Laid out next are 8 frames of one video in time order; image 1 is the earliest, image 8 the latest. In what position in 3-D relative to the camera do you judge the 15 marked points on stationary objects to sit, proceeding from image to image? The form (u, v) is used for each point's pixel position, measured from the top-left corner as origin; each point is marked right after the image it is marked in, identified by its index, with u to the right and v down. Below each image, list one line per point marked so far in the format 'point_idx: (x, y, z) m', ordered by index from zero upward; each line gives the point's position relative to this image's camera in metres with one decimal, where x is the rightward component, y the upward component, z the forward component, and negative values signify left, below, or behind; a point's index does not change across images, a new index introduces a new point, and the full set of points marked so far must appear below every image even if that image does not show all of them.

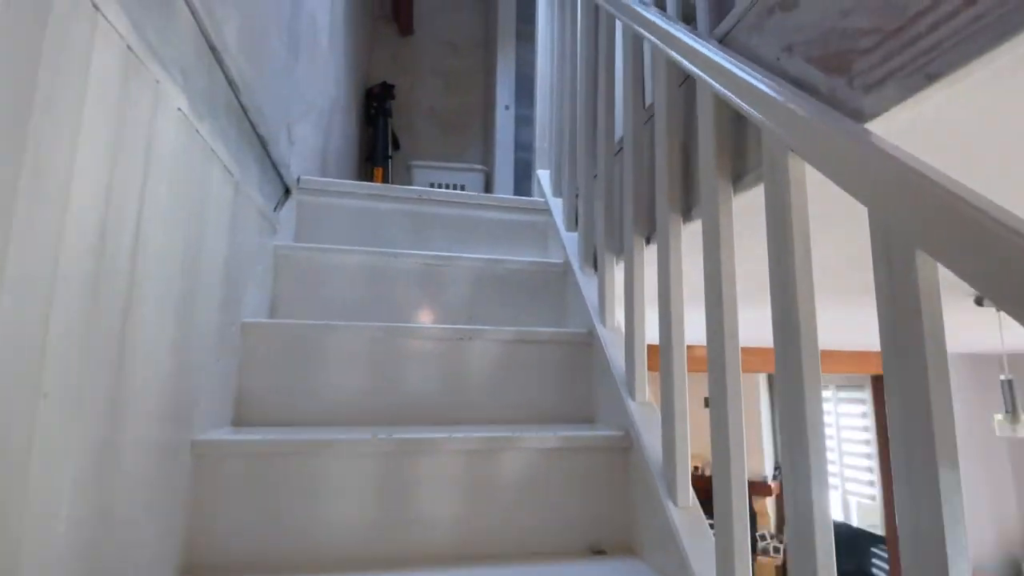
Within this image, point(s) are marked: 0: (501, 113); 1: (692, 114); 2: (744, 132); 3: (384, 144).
0: (-0.1, +0.9, +2.7) m
1: (+0.3, +0.3, +0.8) m
2: (+0.3, +0.2, +0.7) m
3: (-0.7, +0.7, +2.7) m
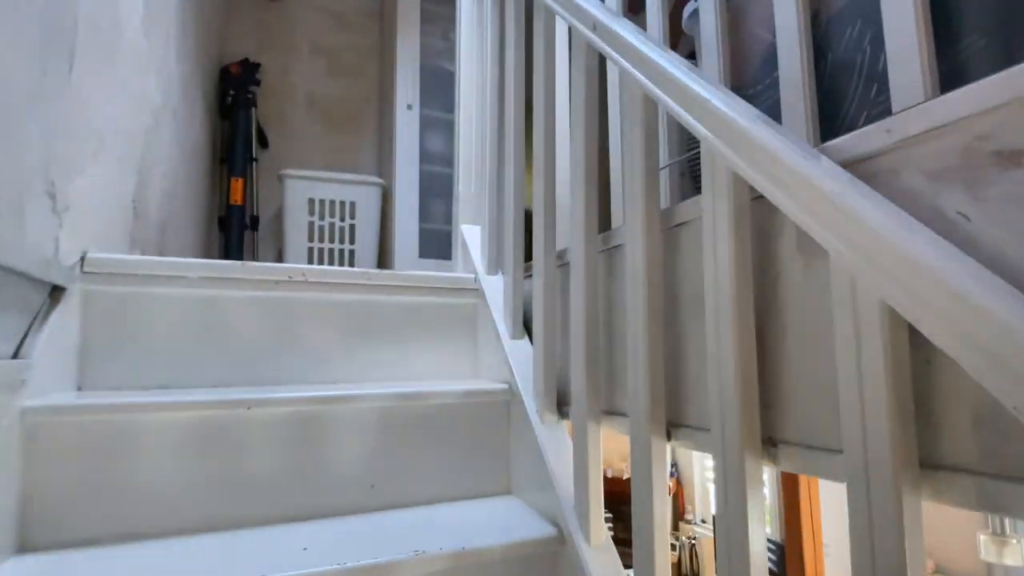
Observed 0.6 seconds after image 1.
0: (-0.5, +0.7, +2.2) m
1: (+0.3, 0.0, +0.5) m
2: (+0.3, -0.1, +0.4) m
3: (-1.1, +0.6, +2.1) m
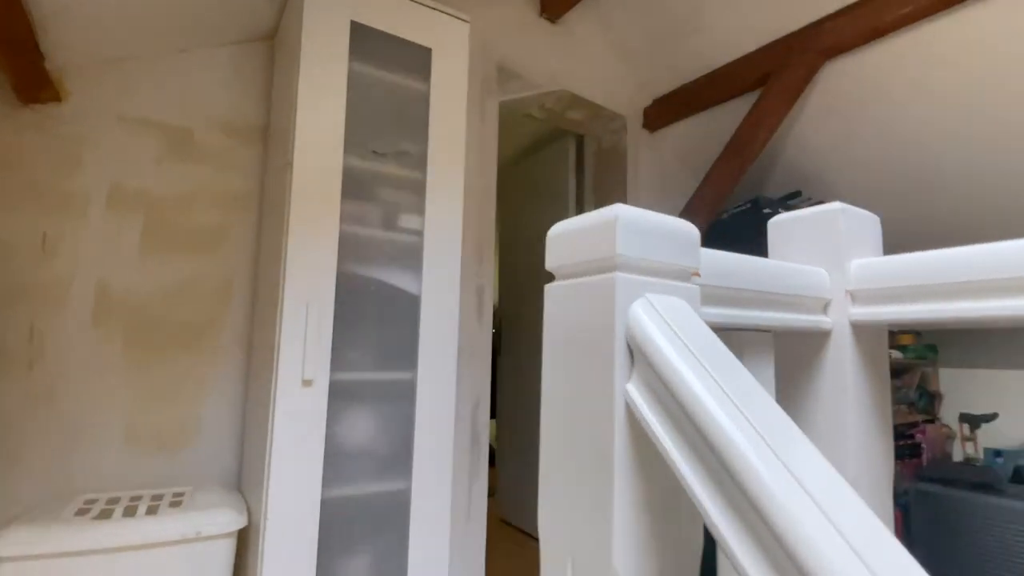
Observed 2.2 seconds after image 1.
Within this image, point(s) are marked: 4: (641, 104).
0: (-0.5, -0.2, +1.1) m
1: (+0.5, -0.9, -0.5) m
2: (+0.6, -1.0, -0.6) m
3: (-1.0, -0.3, +0.8) m
4: (+0.6, +0.9, +2.4) m
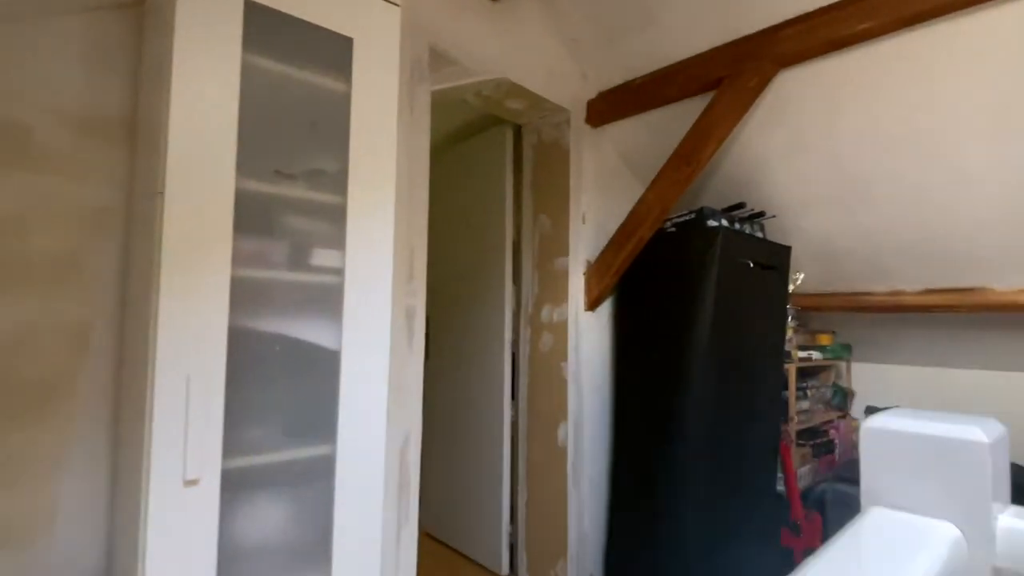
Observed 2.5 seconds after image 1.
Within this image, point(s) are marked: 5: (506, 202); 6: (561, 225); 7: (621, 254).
0: (-0.6, -0.3, +0.8) m
1: (+0.6, -1.1, -0.5) m
2: (+0.7, -1.2, -0.6) m
3: (-1.1, -0.5, +0.5) m
4: (+0.3, +0.8, +2.2) m
5: (0.0, +0.4, +2.4) m
6: (+0.2, +0.3, +2.2) m
7: (+0.4, +0.1, +2.1) m
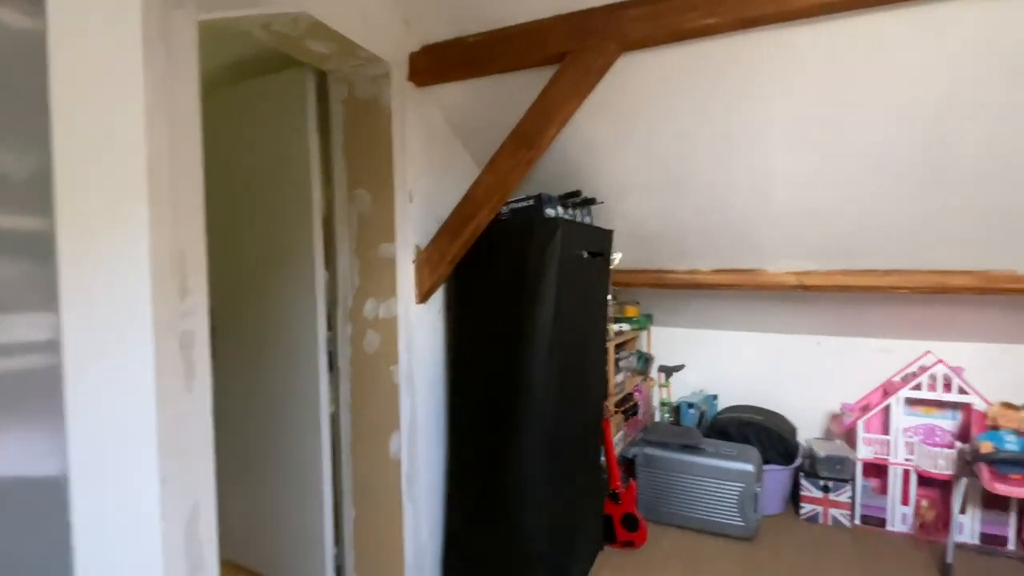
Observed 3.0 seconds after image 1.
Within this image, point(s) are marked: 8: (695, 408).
0: (-0.7, -0.4, +0.4) m
1: (+0.9, -1.4, -0.3) m
2: (+1.0, -1.4, -0.4) m
3: (-1.1, -0.6, -0.1) m
4: (-0.4, +0.9, +1.8) m
5: (-0.7, +0.4, +1.9) m
6: (-0.5, +0.3, +1.8) m
7: (-0.2, +0.2, +1.8) m
8: (+1.0, -0.6, +2.8) m
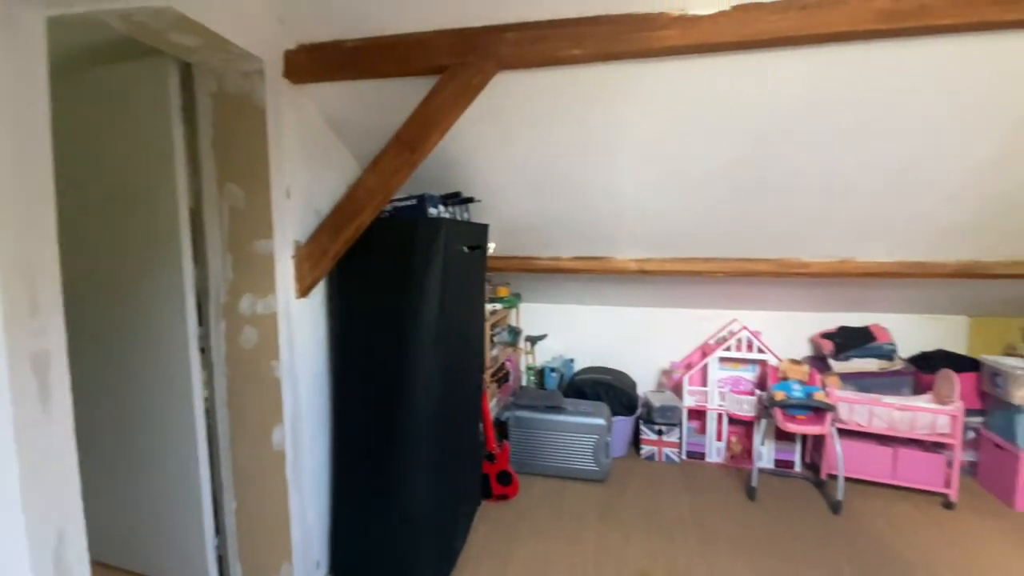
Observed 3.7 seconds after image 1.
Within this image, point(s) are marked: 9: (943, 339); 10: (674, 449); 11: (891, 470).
0: (-0.8, -0.5, +0.4) m
1: (+1.0, -1.4, +0.2) m
2: (+1.1, -1.5, +0.1) m
3: (-1.0, -0.8, -0.1) m
4: (-0.8, +0.9, +1.8) m
5: (-1.2, +0.5, +1.9) m
6: (-0.9, +0.3, +1.9) m
7: (-0.6, +0.2, +1.9) m
8: (+0.3, -0.5, +3.2) m
9: (+2.5, -0.3, +2.9) m
10: (+1.0, -0.9, +2.9) m
11: (+1.9, -0.9, +2.6) m
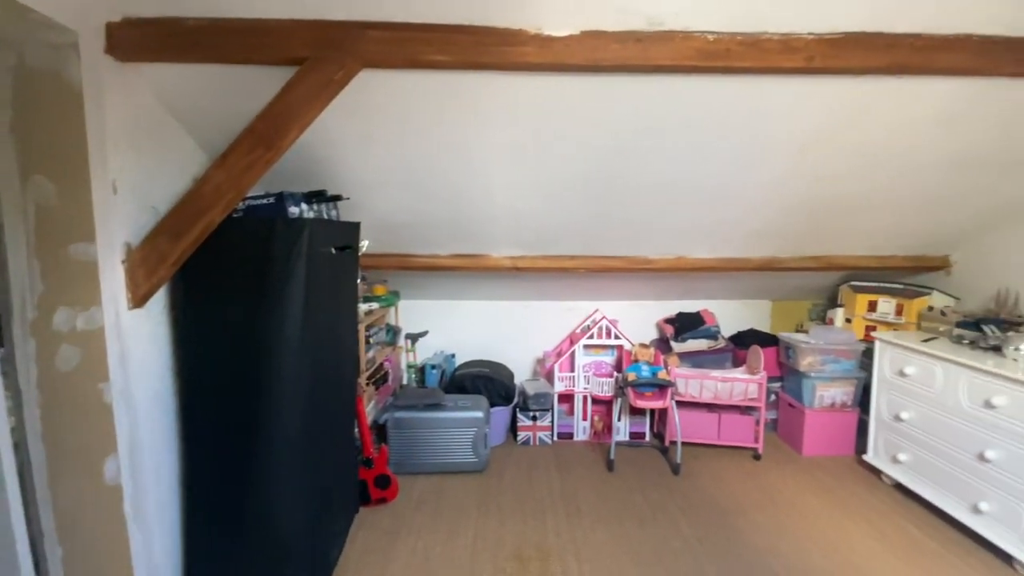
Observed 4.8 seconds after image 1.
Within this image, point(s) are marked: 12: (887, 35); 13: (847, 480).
0: (-0.8, -0.6, +0.3) m
1: (+1.0, -1.4, +0.5) m
2: (+1.1, -1.5, +0.5) m
3: (-0.9, -0.8, -0.3) m
4: (-1.3, +0.8, +1.6) m
5: (-1.6, +0.4, +1.5) m
6: (-1.3, +0.3, +1.6) m
7: (-1.1, +0.2, +1.7) m
8: (-0.5, -0.5, +3.2) m
9: (+1.7, -0.2, +3.5) m
10: (+0.2, -0.9, +3.1) m
11: (+1.2, -0.9, +3.1) m
12: (+1.2, +0.8, +1.7) m
13: (+1.9, -1.1, +2.8) m
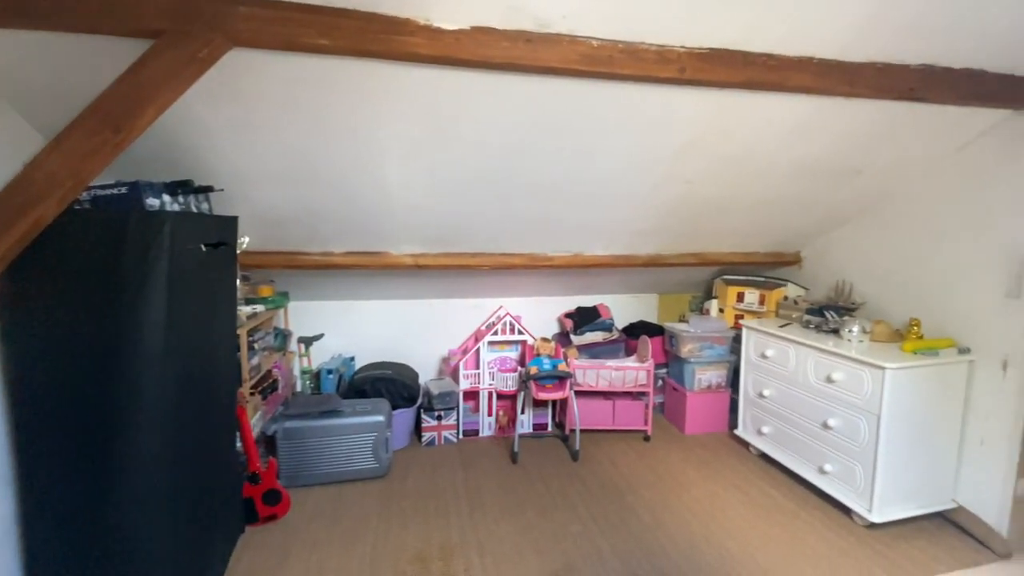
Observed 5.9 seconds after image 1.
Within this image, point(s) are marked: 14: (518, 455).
0: (-0.8, -0.6, +0.1) m
1: (+0.9, -1.4, +0.7) m
2: (+1.1, -1.5, +0.7) m
3: (-0.8, -0.8, -0.5) m
4: (-1.6, +0.8, +1.3) m
5: (-1.9, +0.4, +1.1) m
6: (-1.6, +0.3, +1.3) m
7: (-1.4, +0.1, +1.5) m
8: (-1.1, -0.5, +3.0) m
9: (+1.0, -0.2, +3.8) m
10: (-0.4, -0.9, +3.1) m
11: (+0.6, -0.8, +3.3) m
12: (+0.9, +0.9, +1.9) m
13: (+1.3, -1.0, +3.2) m
14: (0.0, -1.0, +2.9) m
